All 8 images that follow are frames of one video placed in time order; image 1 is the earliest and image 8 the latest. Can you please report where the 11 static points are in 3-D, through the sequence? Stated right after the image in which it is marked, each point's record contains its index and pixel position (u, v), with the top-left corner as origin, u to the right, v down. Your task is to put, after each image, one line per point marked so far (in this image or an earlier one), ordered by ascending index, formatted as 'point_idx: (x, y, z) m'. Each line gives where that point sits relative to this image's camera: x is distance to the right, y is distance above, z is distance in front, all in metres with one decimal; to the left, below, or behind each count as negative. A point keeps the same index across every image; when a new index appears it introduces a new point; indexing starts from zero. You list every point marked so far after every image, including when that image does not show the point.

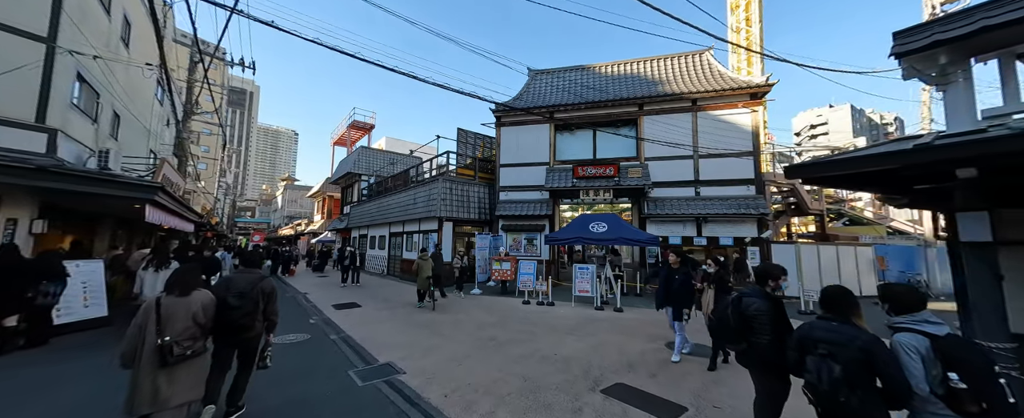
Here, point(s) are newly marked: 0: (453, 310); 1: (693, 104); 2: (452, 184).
0: (-1.7, -2.8, +9.5) m
1: (+7.5, +4.3, +13.7) m
2: (-2.6, +1.1, +14.3) m
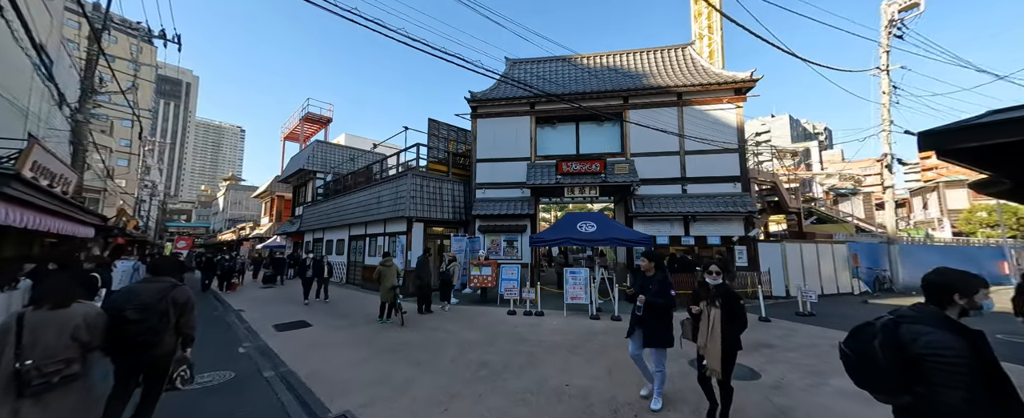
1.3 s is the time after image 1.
0: (-2.0, -2.8, +8.0) m
1: (+6.7, +4.4, +13.2) m
2: (-3.4, +1.1, +12.8) m
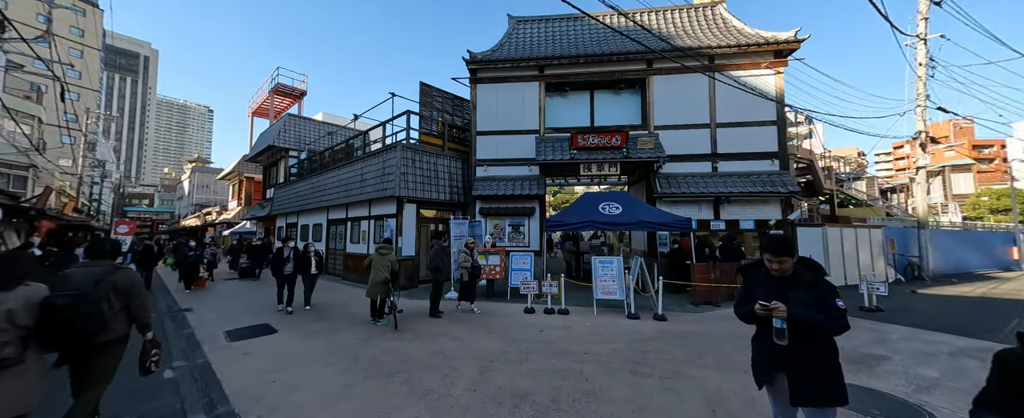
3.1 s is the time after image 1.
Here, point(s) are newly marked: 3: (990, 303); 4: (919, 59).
0: (-1.6, -2.3, +6.3) m
1: (+6.9, +5.1, +11.6) m
2: (-3.2, +1.8, +10.8) m
3: (+12.6, -2.6, +8.9) m
4: (+17.4, +6.4, +14.3) m
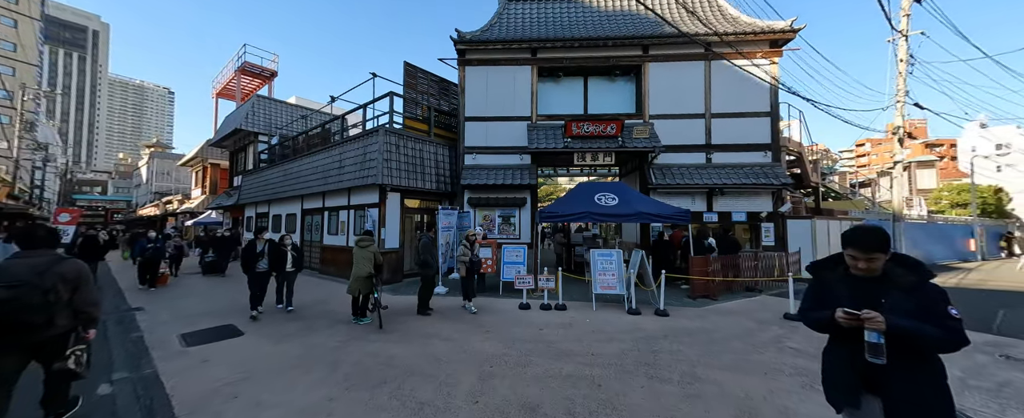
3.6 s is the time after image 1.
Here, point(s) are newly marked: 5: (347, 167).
0: (-1.6, -2.1, +5.7) m
1: (+6.6, +5.4, +11.3) m
2: (-3.4, +2.1, +10.0) m
3: (+12.4, -2.4, +9.2) m
4: (+16.9, +6.7, +14.6) m
5: (-5.0, +1.3, +10.2) m
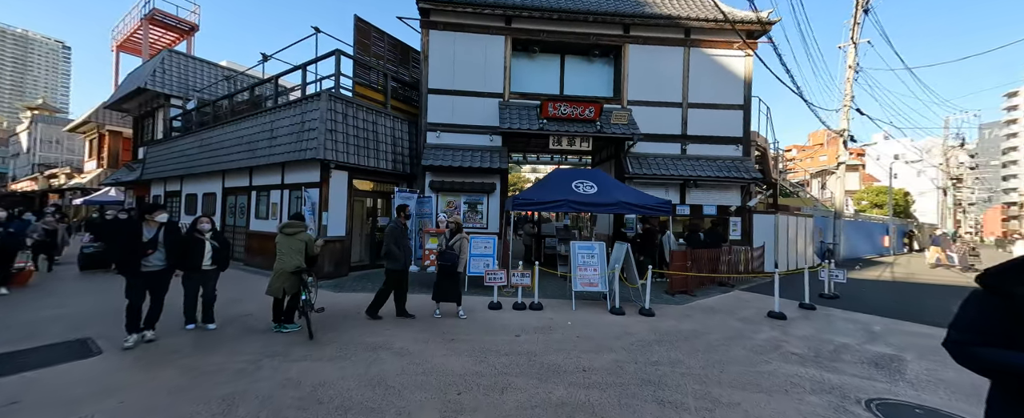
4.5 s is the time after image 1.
0: (-2.0, -1.8, +4.5) m
1: (+5.7, +5.6, +10.9) m
2: (-4.2, +2.5, +8.5) m
3: (+11.5, -2.3, +9.8) m
4: (+15.6, +6.8, +15.4) m
5: (-5.8, +1.8, +8.5) m
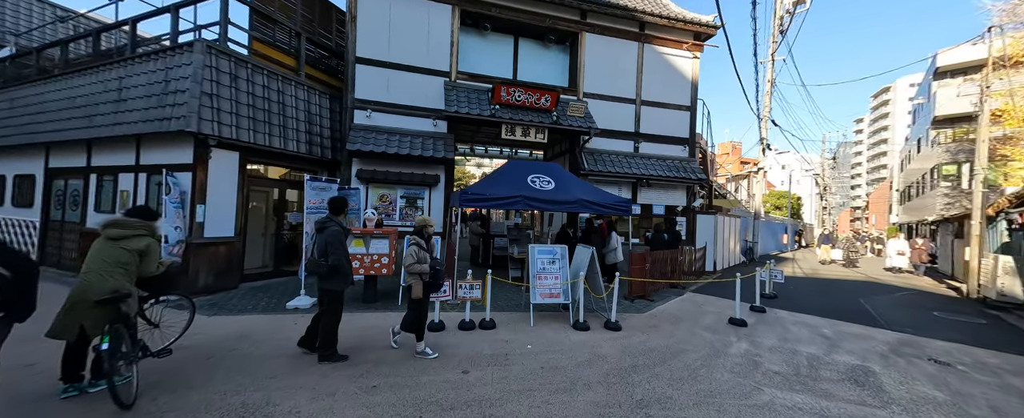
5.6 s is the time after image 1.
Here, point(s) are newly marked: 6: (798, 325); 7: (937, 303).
0: (-2.4, -1.7, +3.0) m
1: (+4.1, +5.6, +10.6) m
2: (-5.3, +2.7, +6.4) m
3: (+9.8, -2.4, +10.6) m
4: (+13.0, +6.7, +16.8) m
5: (-6.8, +2.0, +6.2) m
6: (+5.3, -2.1, +6.2) m
7: (+11.8, -2.6, +9.4) m
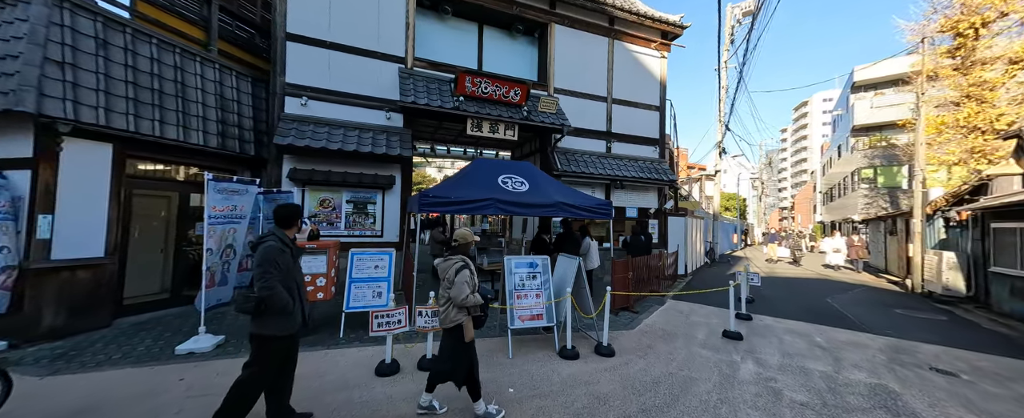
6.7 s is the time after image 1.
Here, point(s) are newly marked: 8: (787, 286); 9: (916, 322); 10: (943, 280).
0: (-2.5, -1.8, +1.7) m
1: (+3.0, +5.5, +10.1) m
2: (-5.7, +2.5, +4.8) m
3: (+8.8, -2.5, +10.7) m
4: (+11.1, +6.6, +17.3) m
5: (-7.3, +1.8, +4.3) m
6: (+4.8, -2.2, +5.8) m
7: (+10.9, -2.6, +9.7) m
8: (+8.8, -2.5, +10.6) m
9: (+8.8, -2.5, +7.3) m
10: (+12.0, -2.0, +9.4) m
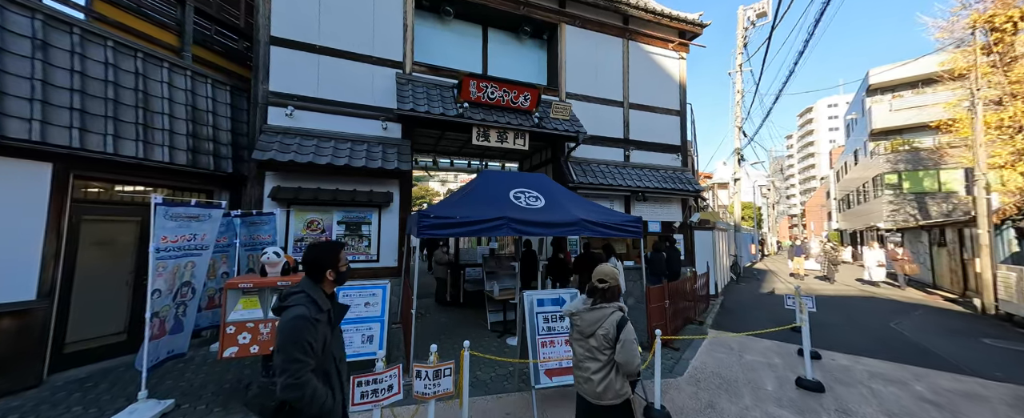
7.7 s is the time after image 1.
0: (-2.3, -2.0, +0.7) m
1: (+3.2, +5.1, +9.3) m
2: (-5.6, +2.2, +4.0) m
3: (+9.2, -2.8, +9.5) m
4: (+11.4, +6.1, +16.4) m
5: (-7.1, +1.4, +3.5) m
6: (+5.1, -2.4, +4.7) m
7: (+11.3, -2.8, +8.4) m
8: (+9.1, -2.8, +9.4) m
9: (+9.1, -2.7, +6.1) m
10: (+12.4, -2.2, +8.1) m
